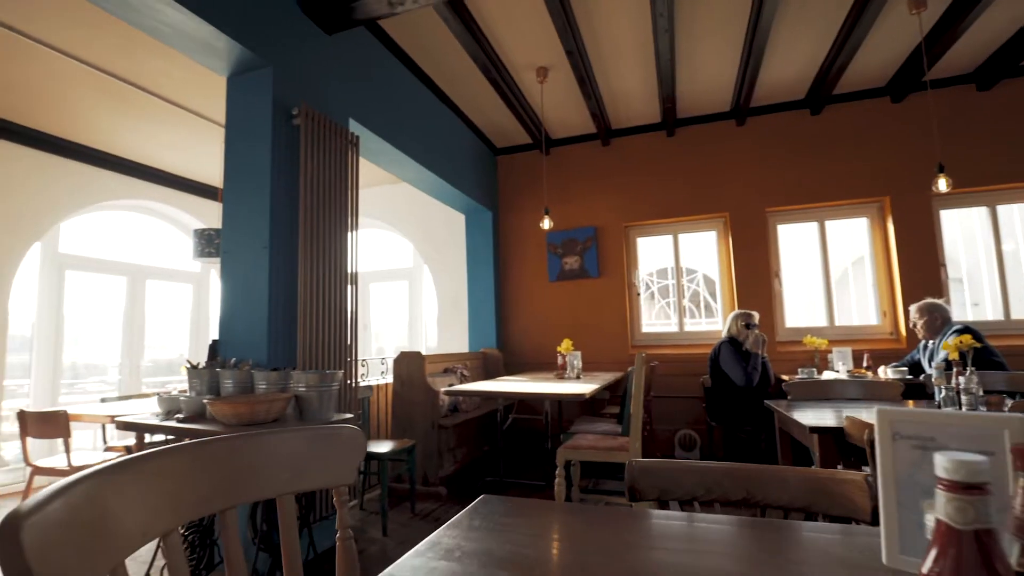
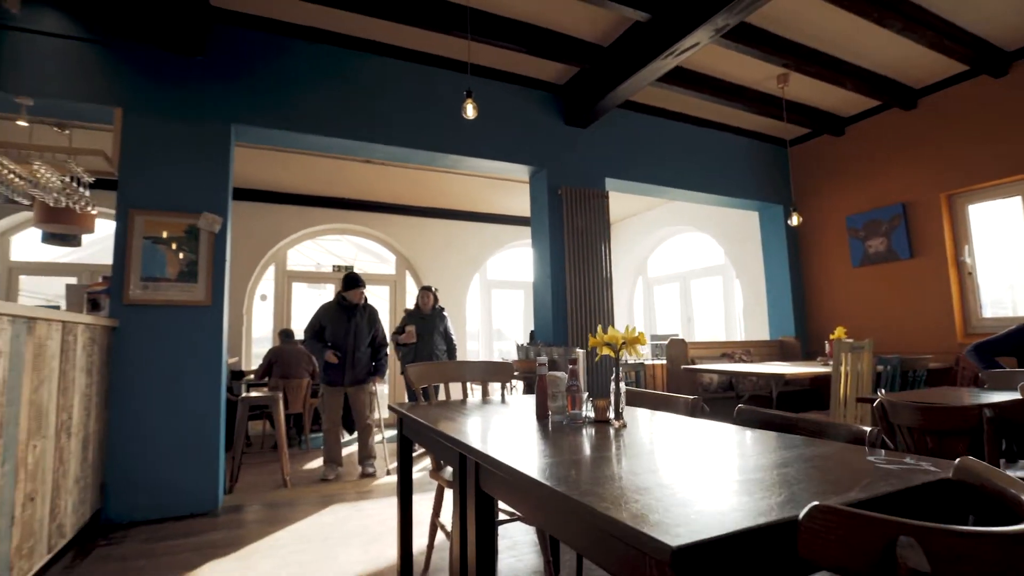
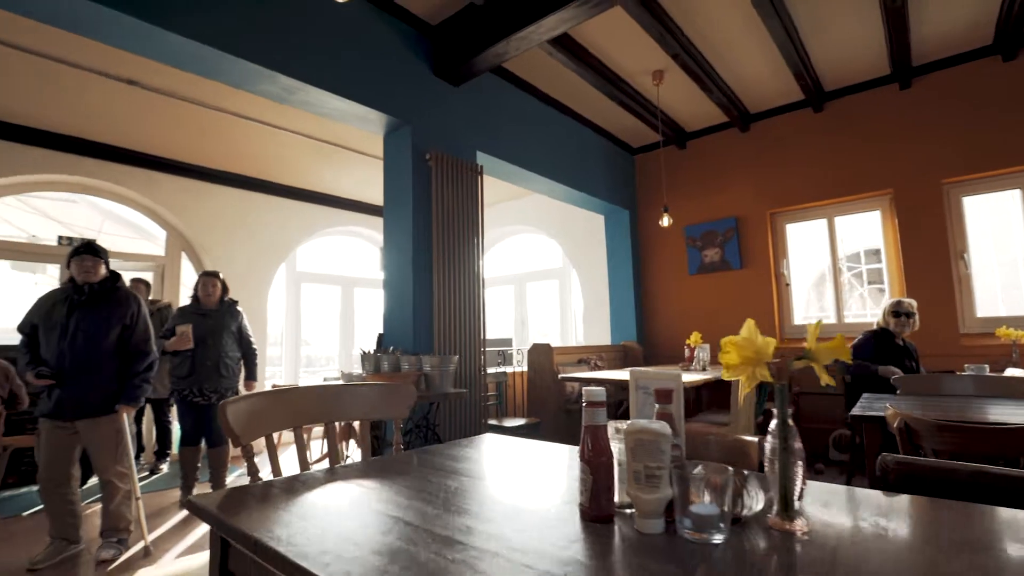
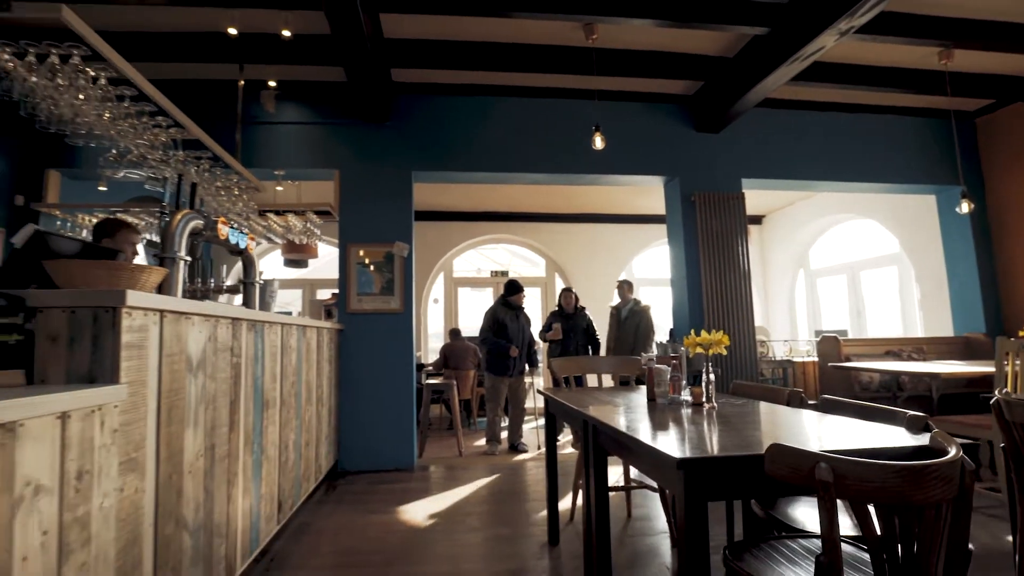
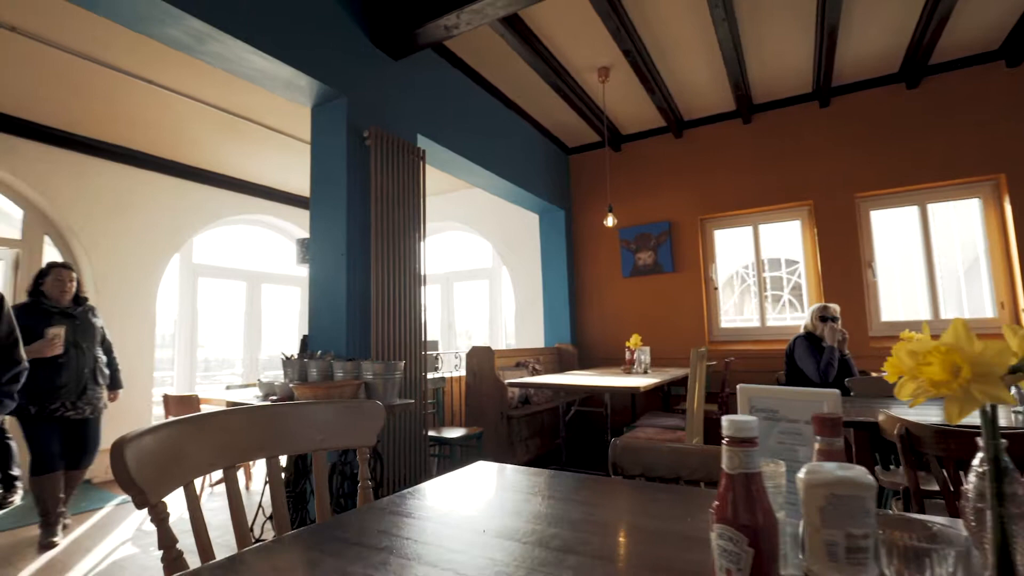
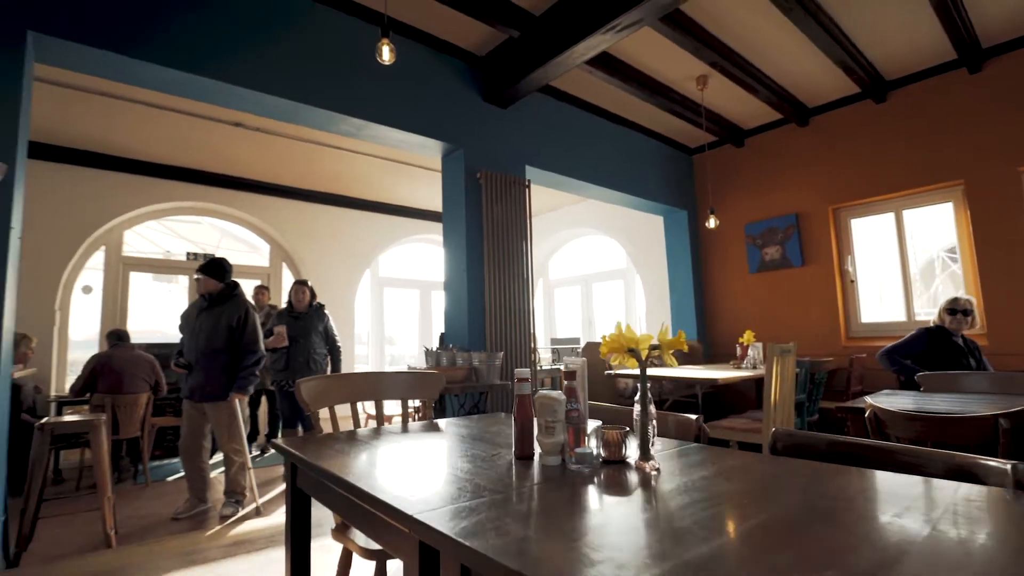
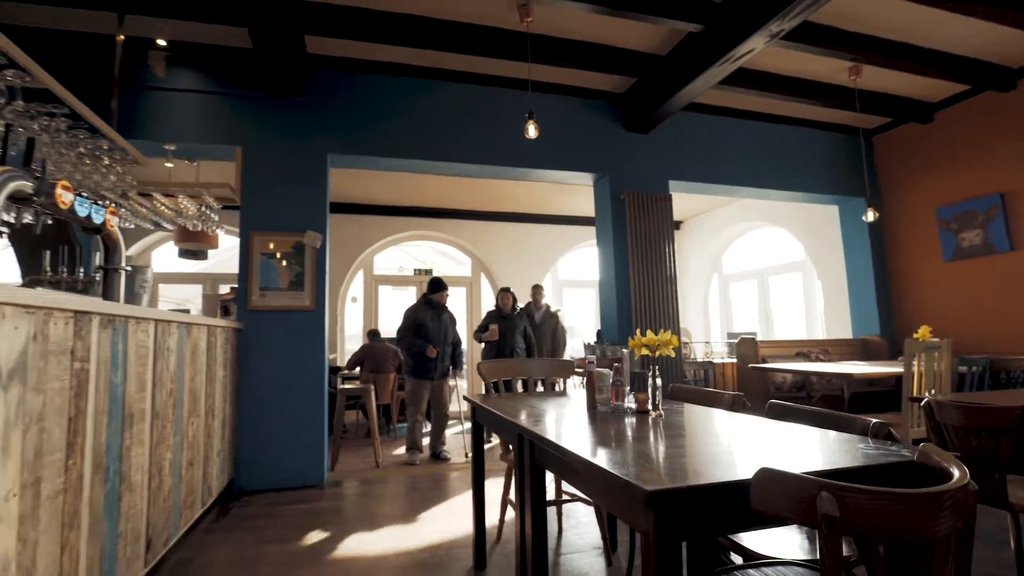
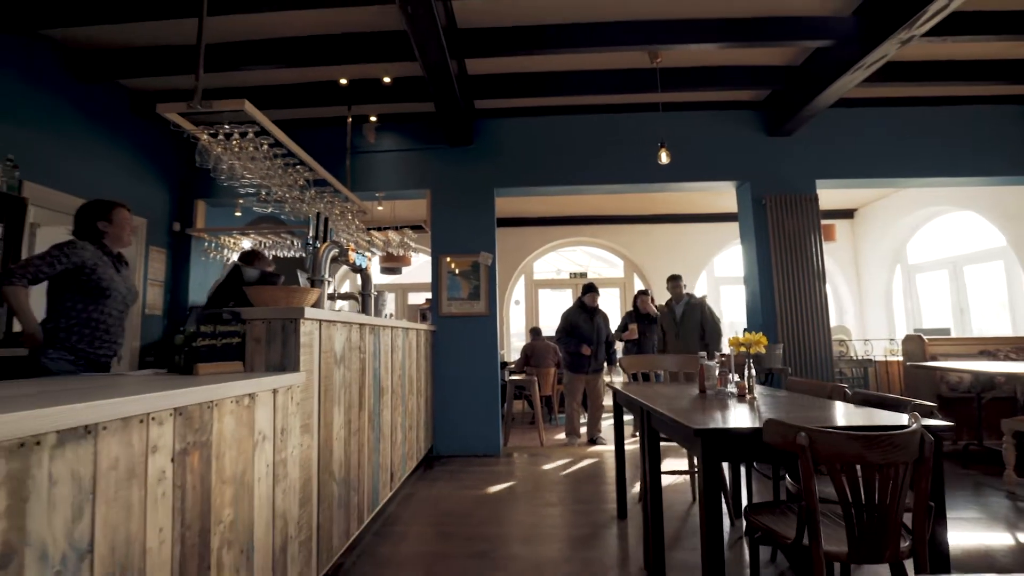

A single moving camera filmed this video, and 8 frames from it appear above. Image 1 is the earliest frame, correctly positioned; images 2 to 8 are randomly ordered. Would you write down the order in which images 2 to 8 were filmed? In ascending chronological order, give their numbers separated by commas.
5, 3, 6, 2, 7, 4, 8
